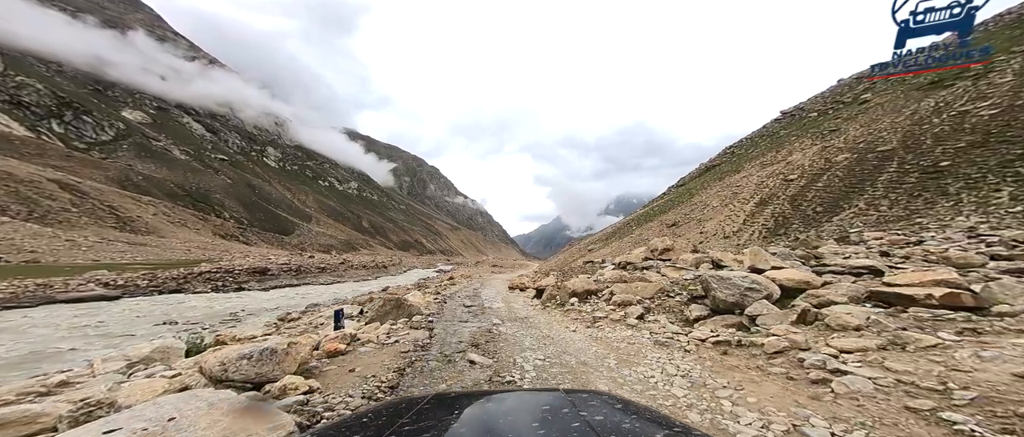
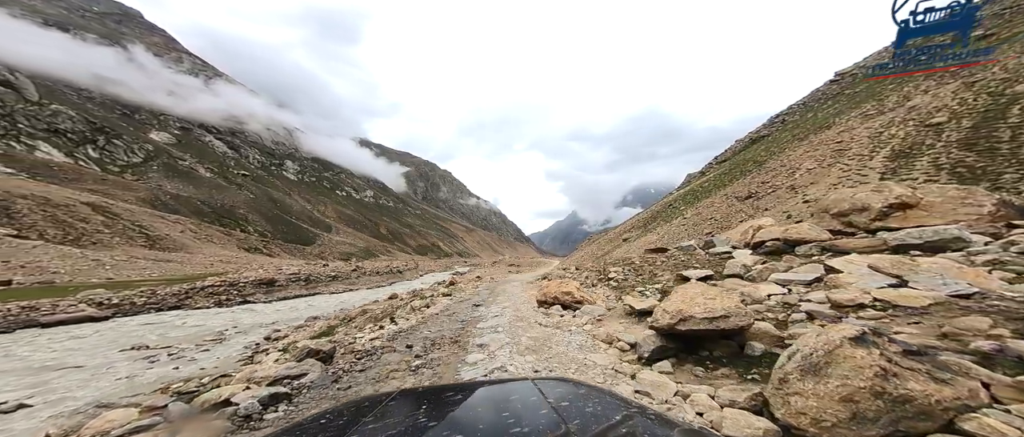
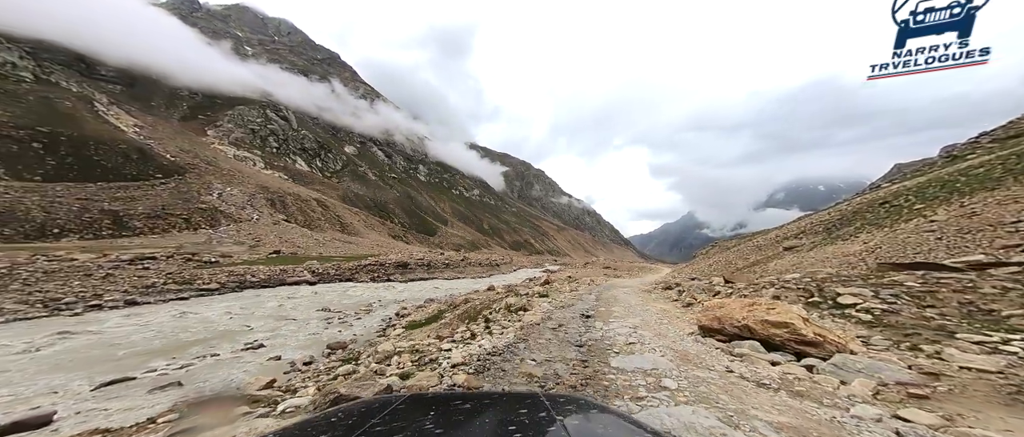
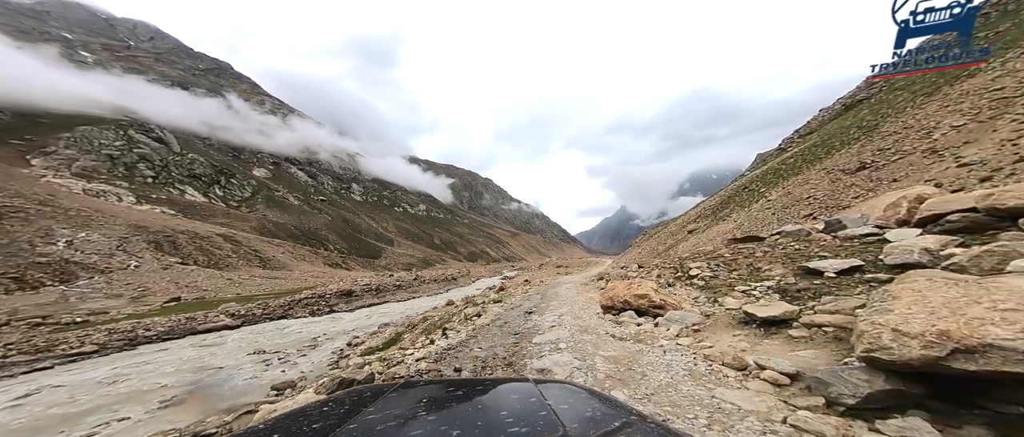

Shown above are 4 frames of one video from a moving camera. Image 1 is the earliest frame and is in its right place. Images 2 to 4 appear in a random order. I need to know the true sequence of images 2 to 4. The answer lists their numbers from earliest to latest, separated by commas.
2, 4, 3
